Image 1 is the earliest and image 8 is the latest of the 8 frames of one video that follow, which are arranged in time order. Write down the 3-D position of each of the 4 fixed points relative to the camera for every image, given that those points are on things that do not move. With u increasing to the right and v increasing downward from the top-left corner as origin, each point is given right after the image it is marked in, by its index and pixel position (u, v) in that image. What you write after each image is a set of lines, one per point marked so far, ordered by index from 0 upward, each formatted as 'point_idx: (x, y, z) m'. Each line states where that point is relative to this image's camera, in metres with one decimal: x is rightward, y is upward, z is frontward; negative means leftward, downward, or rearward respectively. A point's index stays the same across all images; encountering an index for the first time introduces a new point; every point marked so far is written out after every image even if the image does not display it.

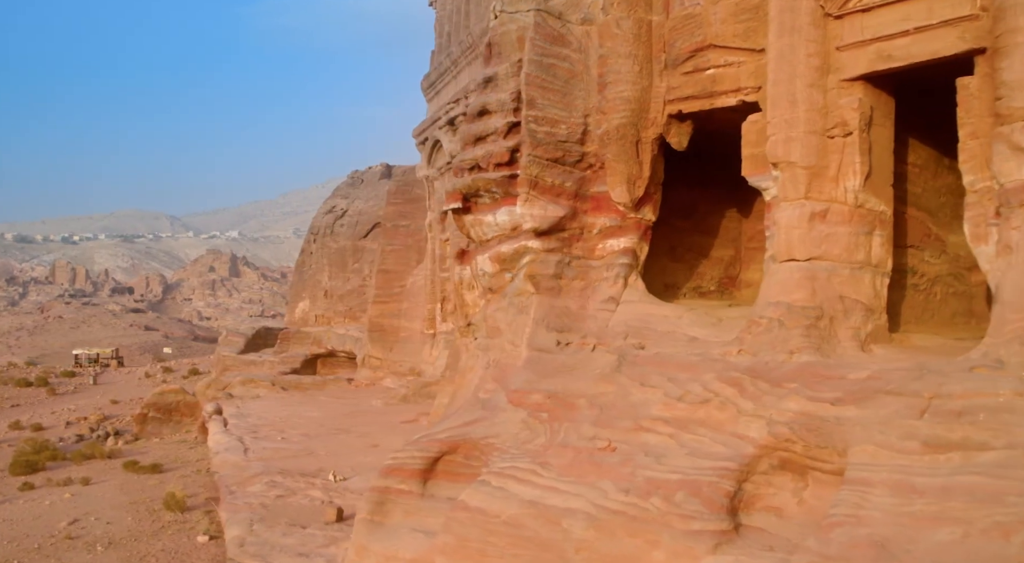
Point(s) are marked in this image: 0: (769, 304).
0: (+1.3, -0.1, +4.3) m
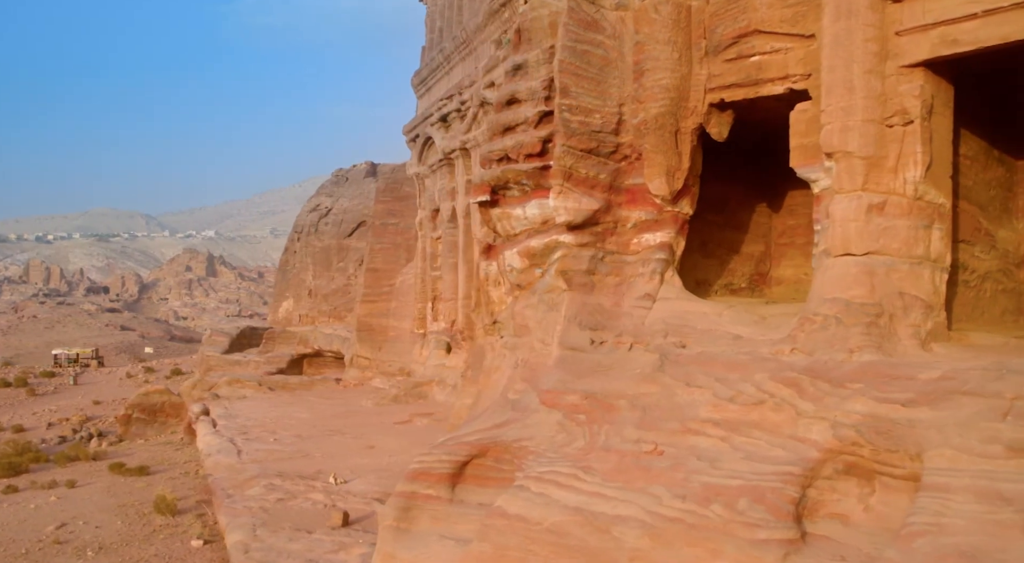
0: (+1.5, -0.1, +4.1) m
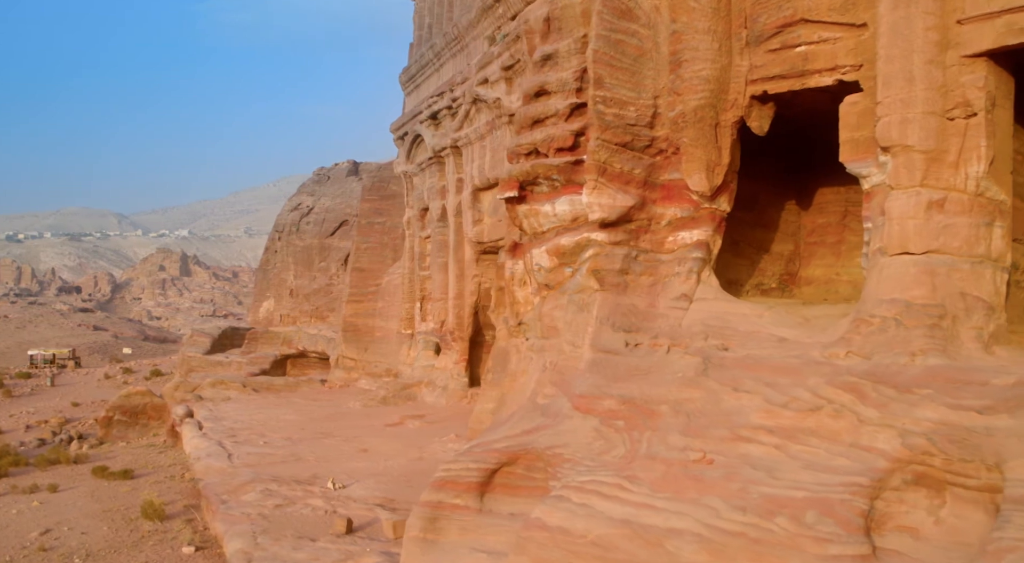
0: (+1.7, -0.1, +3.9) m
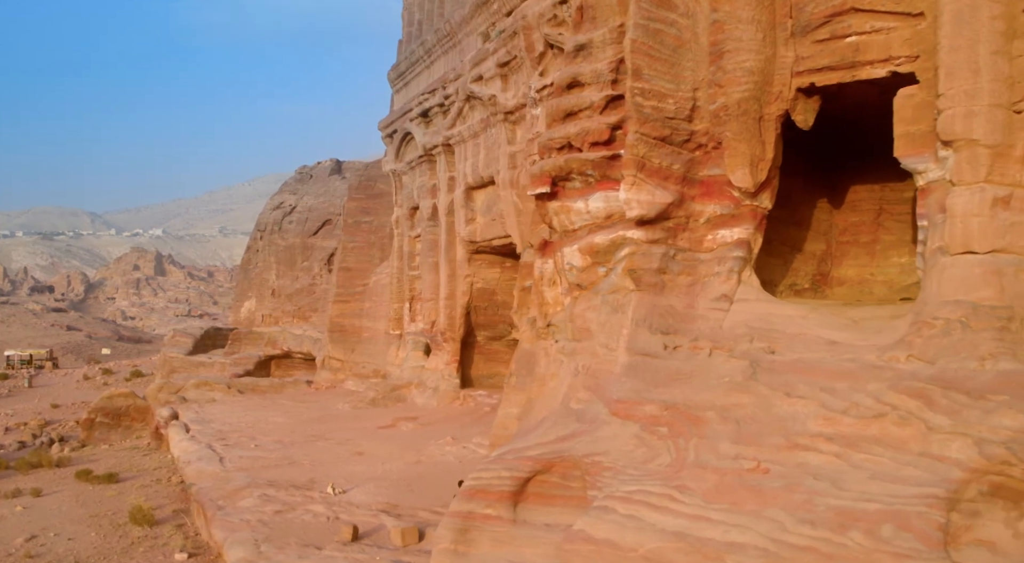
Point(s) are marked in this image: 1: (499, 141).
0: (+1.9, -0.1, +3.7) m
1: (-0.3, +2.2, +13.7) m
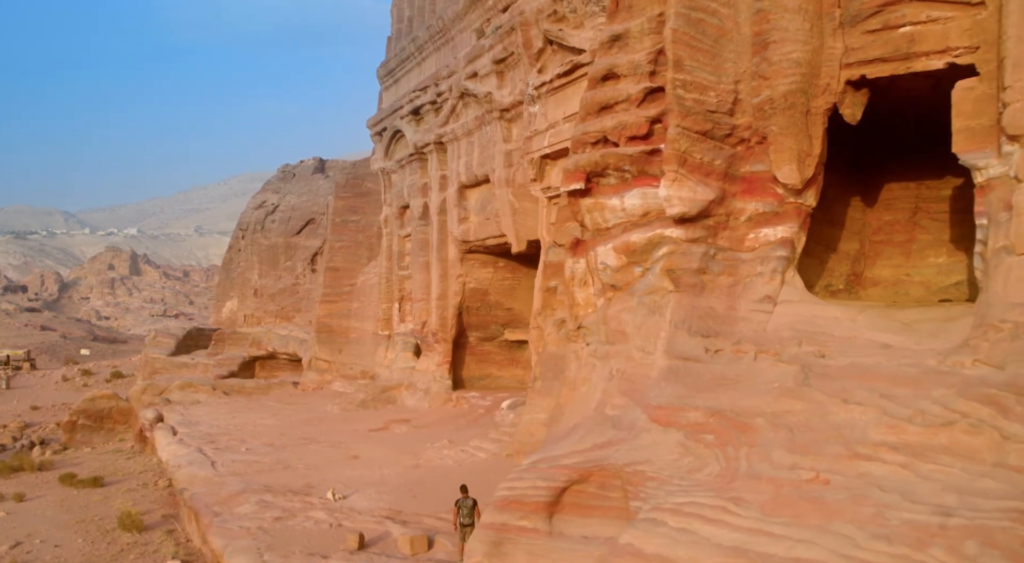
0: (+2.0, -0.1, +3.6) m
1: (-0.3, +2.2, +13.5) m
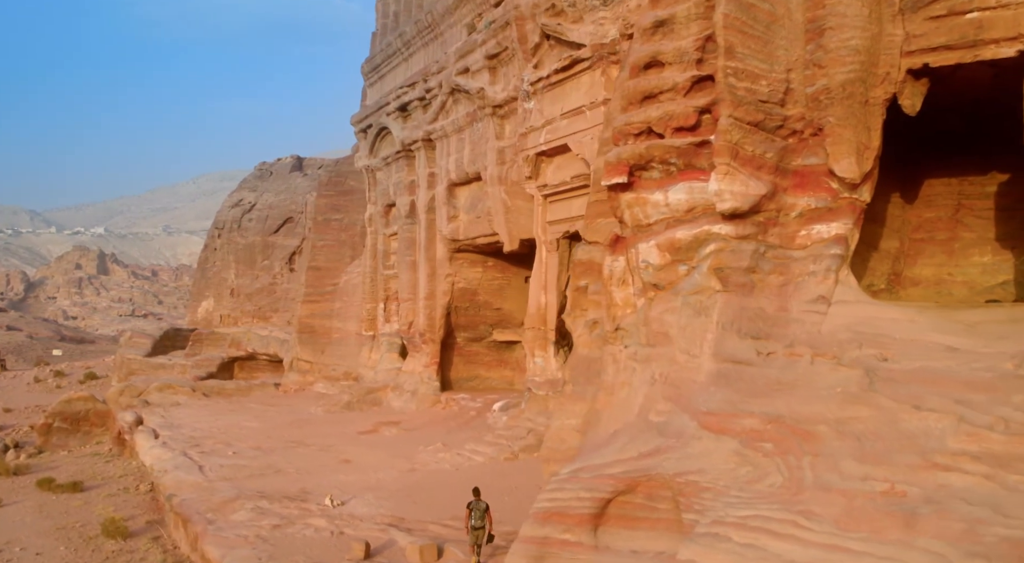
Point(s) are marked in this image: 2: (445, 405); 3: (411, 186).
0: (+2.3, -0.1, +3.4) m
1: (-0.4, +2.2, +13.3) m
2: (-1.1, -2.0, +14.0) m
3: (-1.8, +1.8, +16.2) m
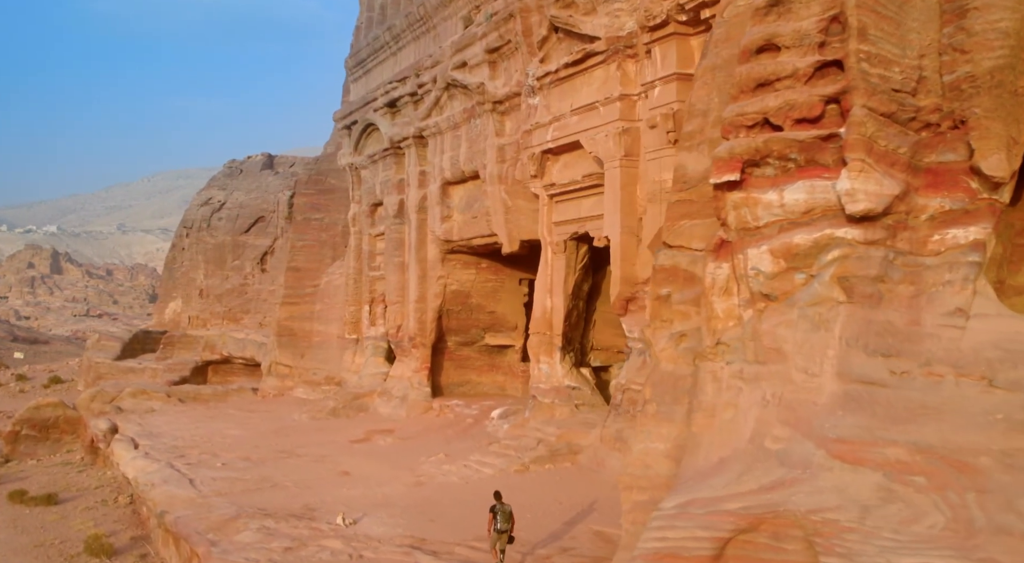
0: (+2.7, -0.1, +3.0) m
1: (-0.3, +2.2, +12.7) m
2: (-1.0, -2.0, +13.4) m
3: (-1.9, +1.7, +15.6) m
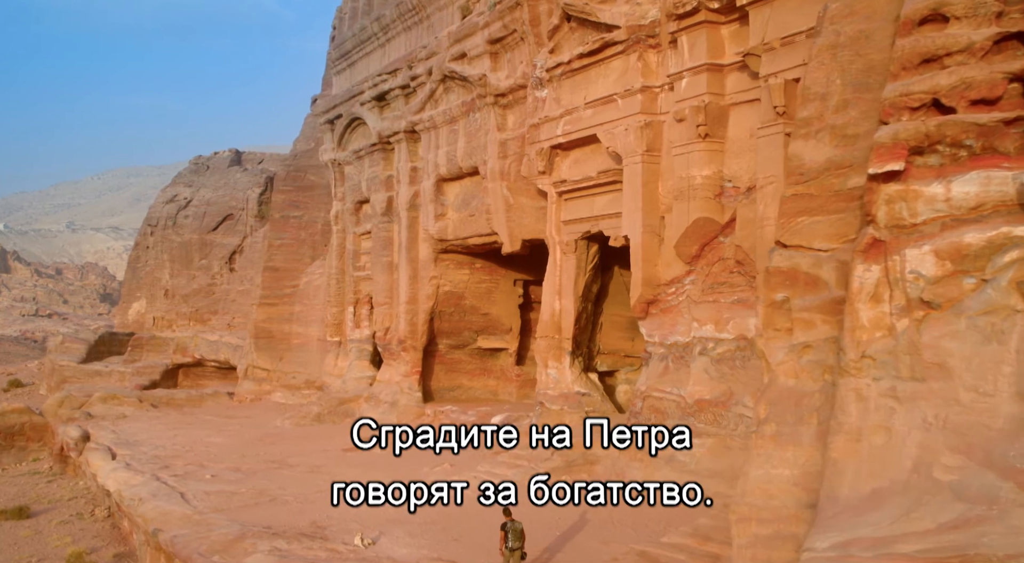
0: (+3.2, -0.2, +2.5) m
1: (-0.2, +2.2, +12.2) m
2: (-0.9, -2.0, +12.8) m
3: (-1.9, +1.7, +14.9) m
